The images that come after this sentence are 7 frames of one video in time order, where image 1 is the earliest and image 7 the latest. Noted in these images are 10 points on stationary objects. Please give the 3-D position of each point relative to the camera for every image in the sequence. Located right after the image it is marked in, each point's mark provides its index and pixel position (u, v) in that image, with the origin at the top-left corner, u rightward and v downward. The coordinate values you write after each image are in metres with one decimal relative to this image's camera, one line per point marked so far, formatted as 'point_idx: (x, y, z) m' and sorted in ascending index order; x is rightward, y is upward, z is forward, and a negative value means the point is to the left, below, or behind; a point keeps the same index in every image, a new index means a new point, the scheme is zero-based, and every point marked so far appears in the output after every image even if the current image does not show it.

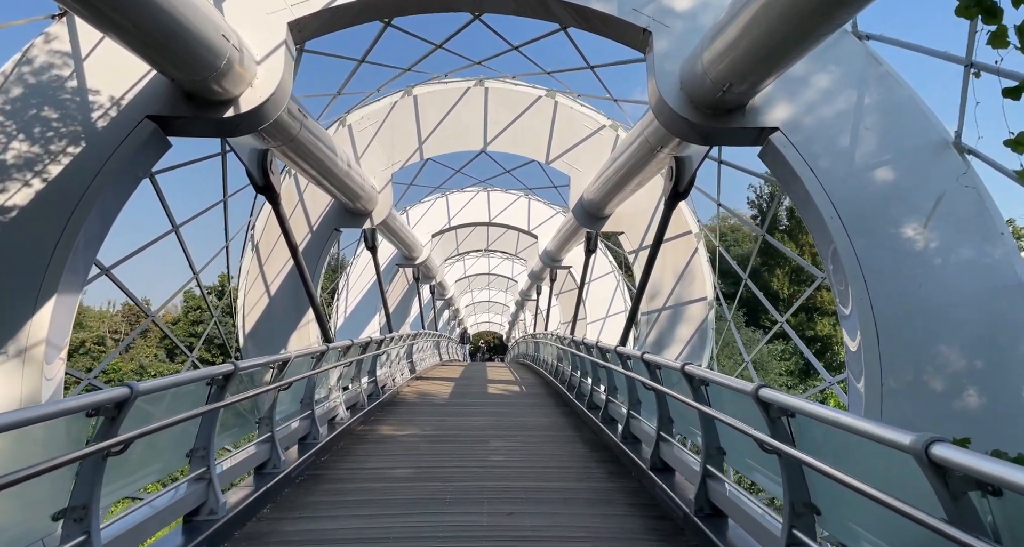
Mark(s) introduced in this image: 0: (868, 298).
0: (+5.0, -0.3, +7.0) m
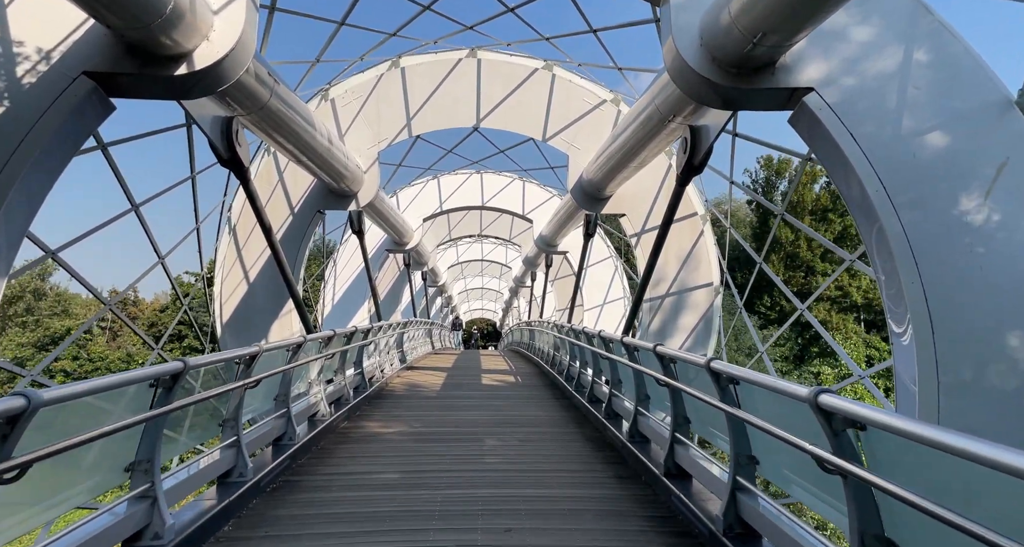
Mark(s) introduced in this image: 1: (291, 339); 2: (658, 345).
0: (+5.0, -0.1, +6.2) m
1: (-3.5, -1.1, +8.2) m
2: (+2.0, -1.0, +7.1) m
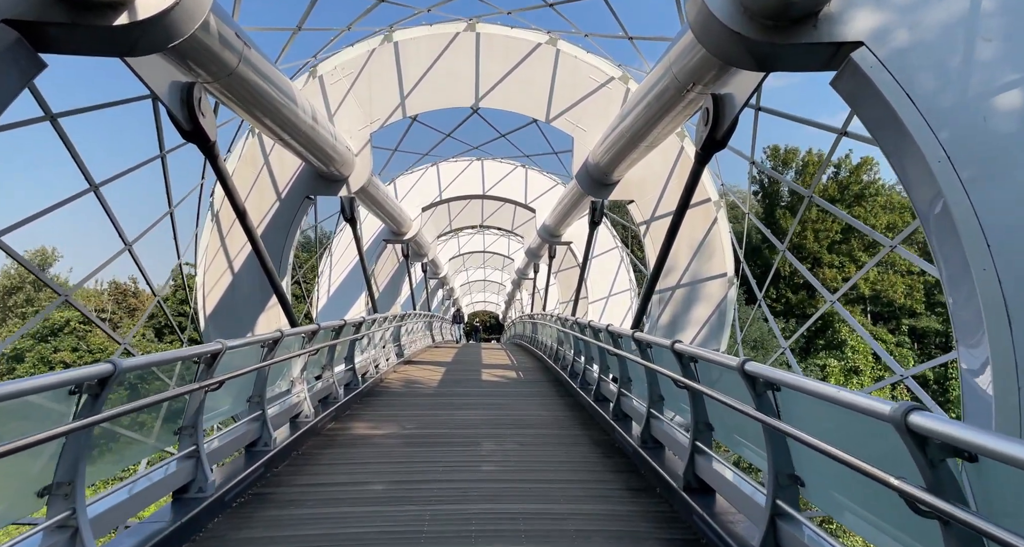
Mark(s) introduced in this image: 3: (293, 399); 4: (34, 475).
0: (+5.0, +0.1, +5.3) m
1: (-3.5, -0.9, +7.4) m
2: (+2.0, -0.8, +6.3) m
3: (-3.9, -2.2, +8.9) m
4: (-3.6, -1.5, +3.8) m
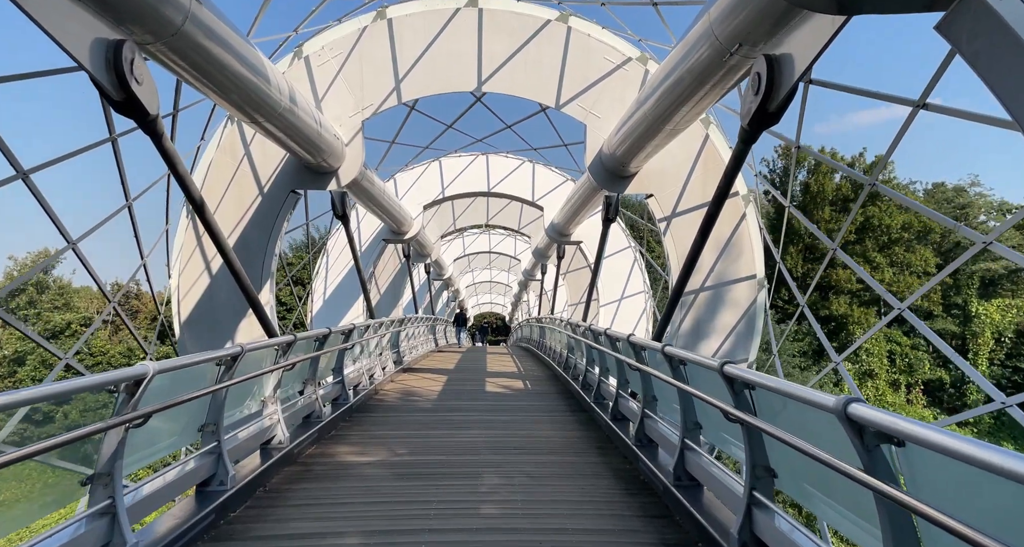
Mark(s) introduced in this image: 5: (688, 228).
0: (+5.0, 0.0, +4.0) m
1: (-3.4, -0.9, +6.2) m
2: (+2.1, -0.9, +5.0) m
3: (-3.8, -2.3, +7.7) m
4: (-3.6, -1.6, +2.6) m
5: (+5.7, +1.6, +15.8) m
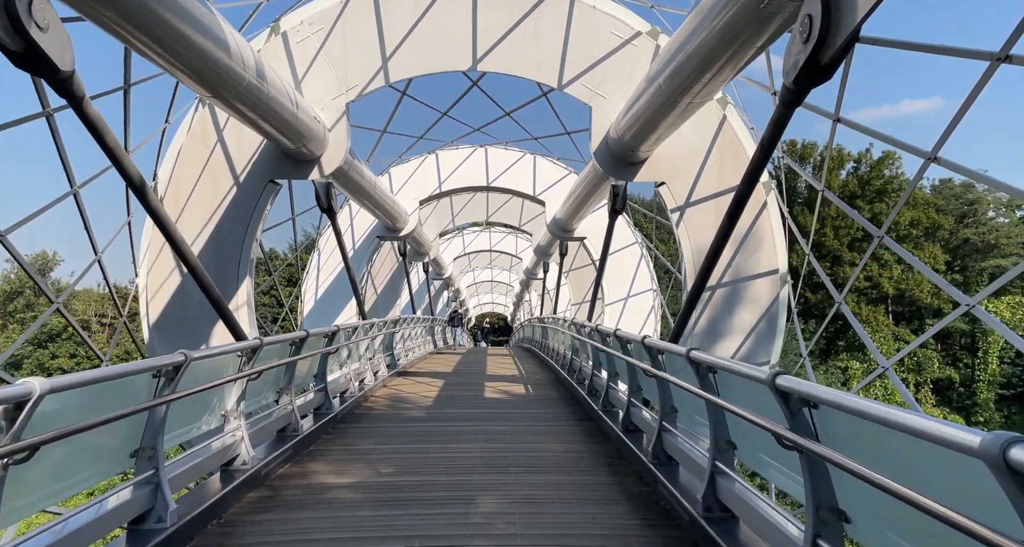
0: (+5.0, +0.1, +3.0) m
1: (-3.5, -0.9, +5.2) m
2: (+2.1, -0.8, +3.9) m
3: (-3.8, -2.2, +6.7) m
4: (-3.6, -1.5, +1.6) m
5: (+5.7, +1.7, +14.8) m
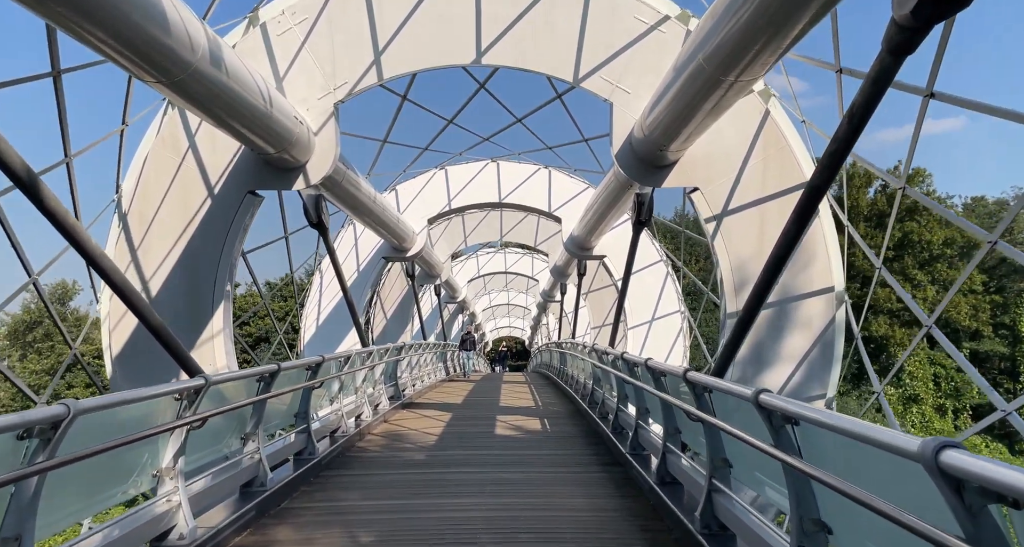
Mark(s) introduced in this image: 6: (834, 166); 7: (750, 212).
0: (+4.9, +0.2, +1.4) m
1: (-3.5, -1.0, +3.8) m
2: (+2.0, -0.8, +2.4) m
3: (-3.7, -2.4, +5.3) m
4: (-3.7, -1.5, +0.2) m
5: (+6.0, +1.2, +13.2) m
6: (+3.5, +1.1, +5.9) m
7: (+6.2, +1.6, +13.2) m
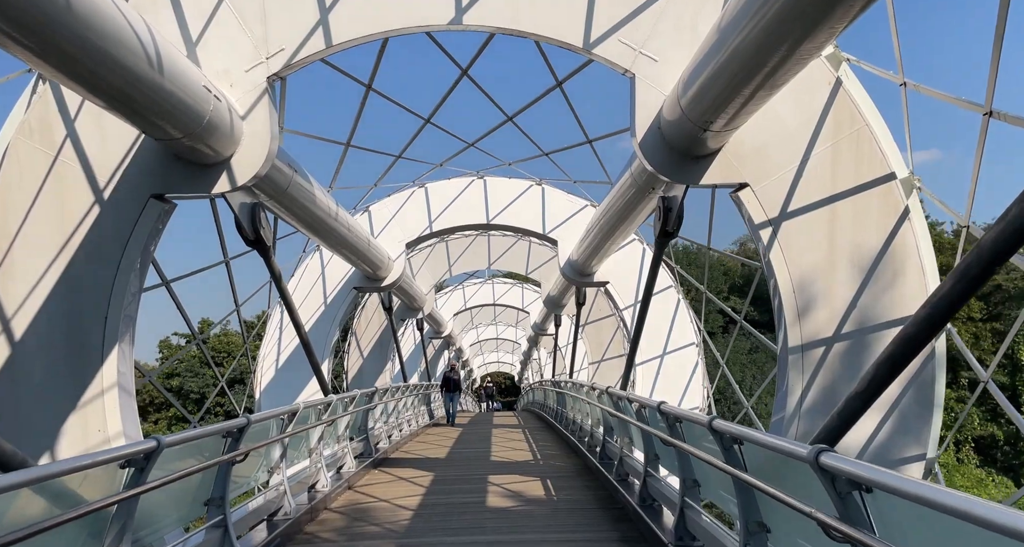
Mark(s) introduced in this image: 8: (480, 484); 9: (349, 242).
0: (+5.0, +0.4, -0.8) m
1: (-3.3, -1.1, +1.3) m
2: (+2.2, -0.7, +0.1) m
3: (-3.6, -2.6, +2.7) m
4: (-3.5, -1.3, -2.3) m
5: (+5.9, +0.7, +11.1) m
6: (+3.5, +1.0, +3.7) m
7: (+6.0, +1.1, +11.0) m
8: (-0.7, -4.7, +11.2) m
9: (-4.9, +0.9, +15.5) m
